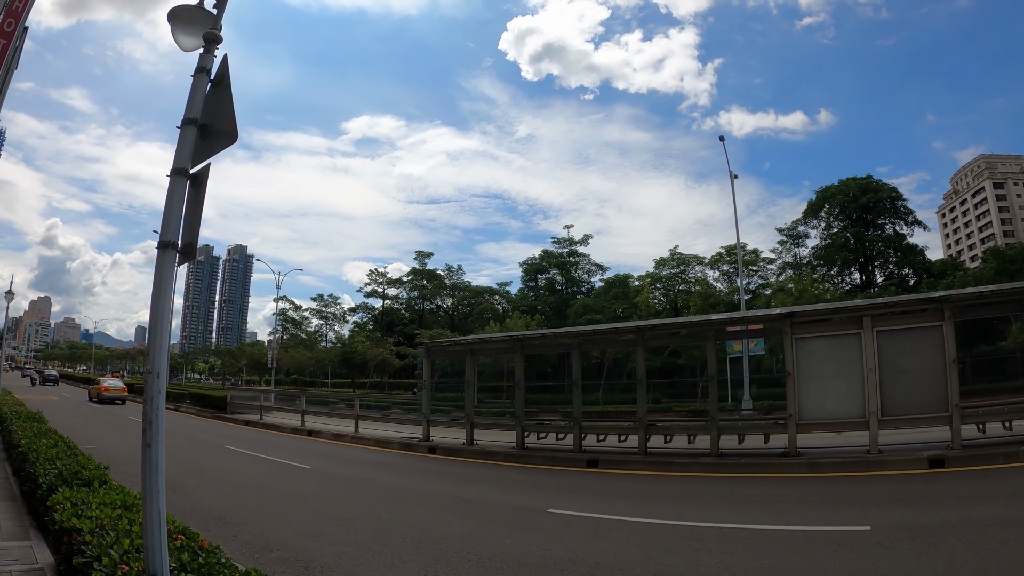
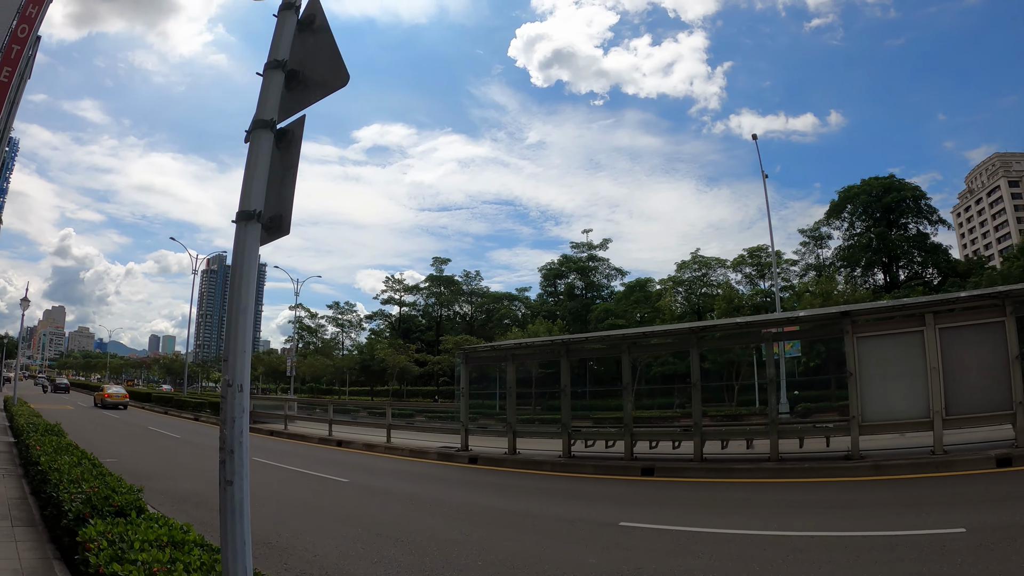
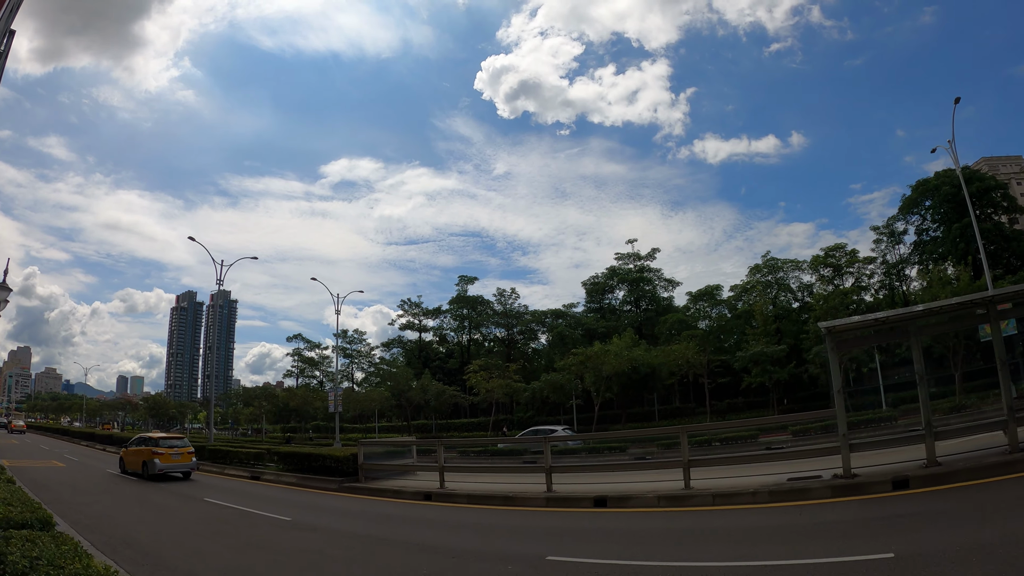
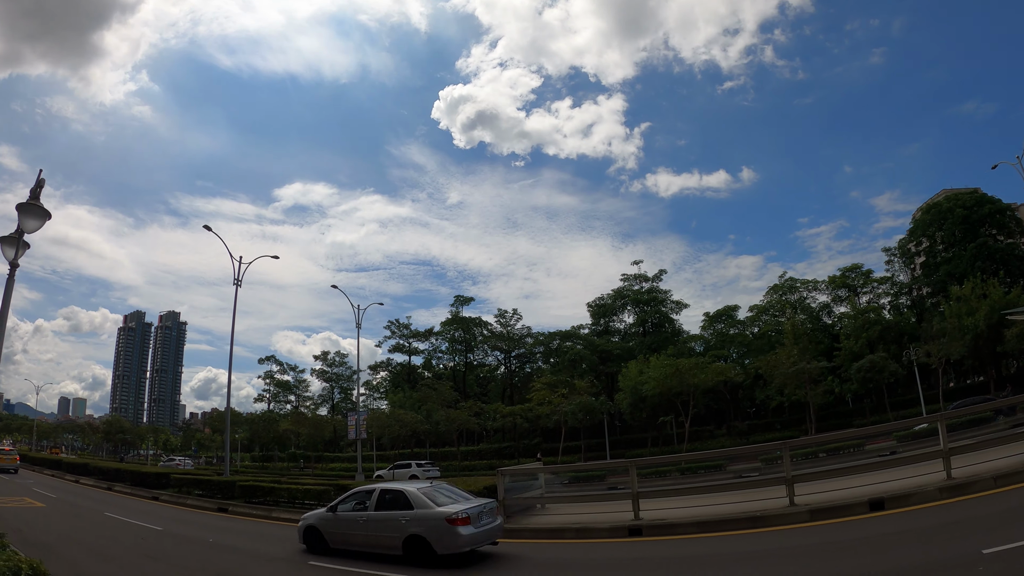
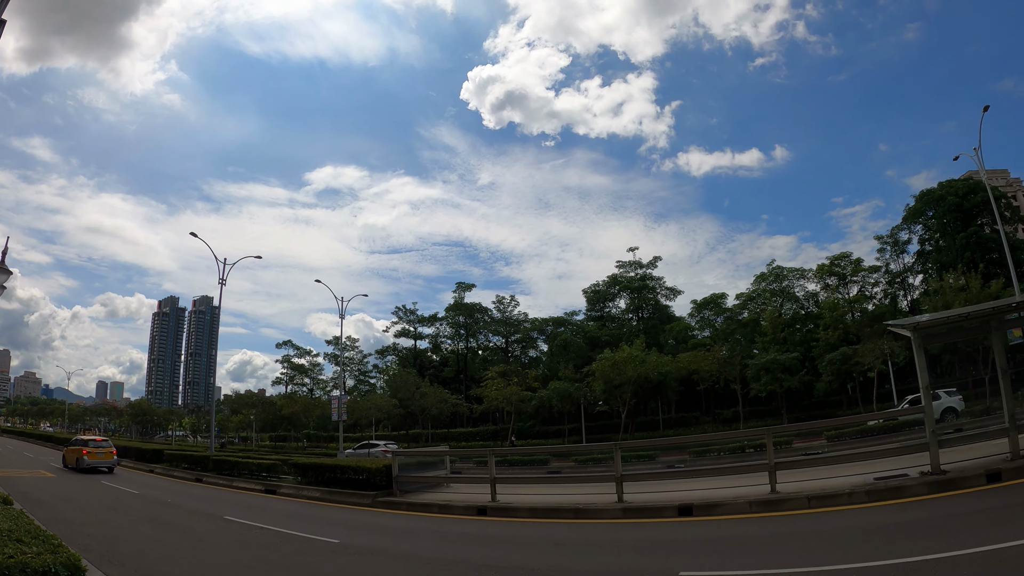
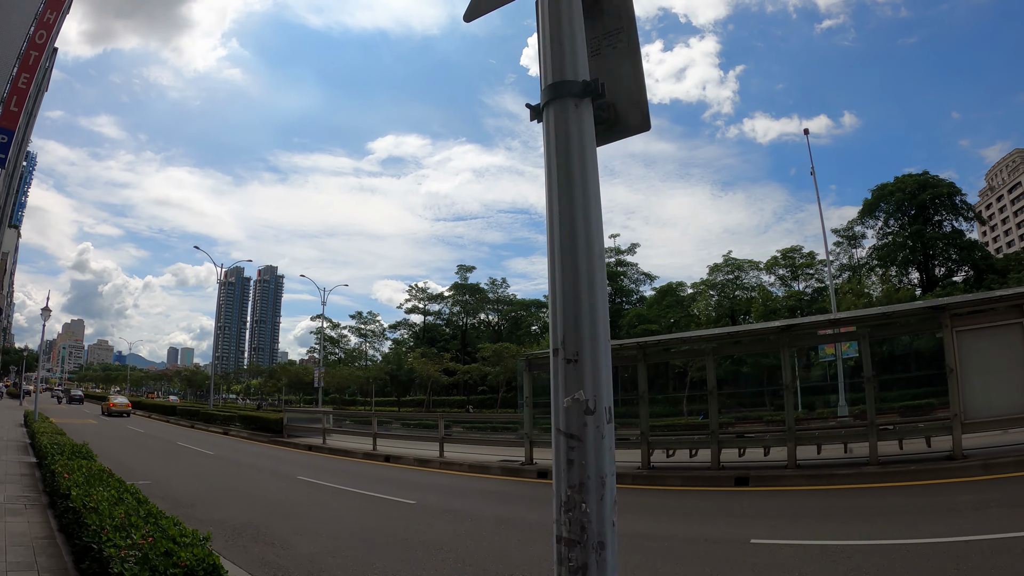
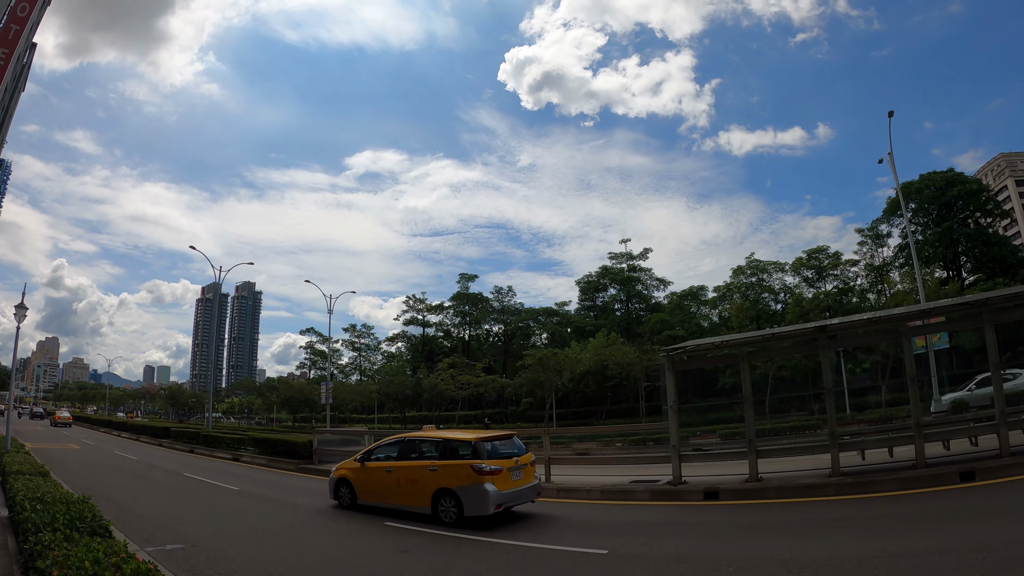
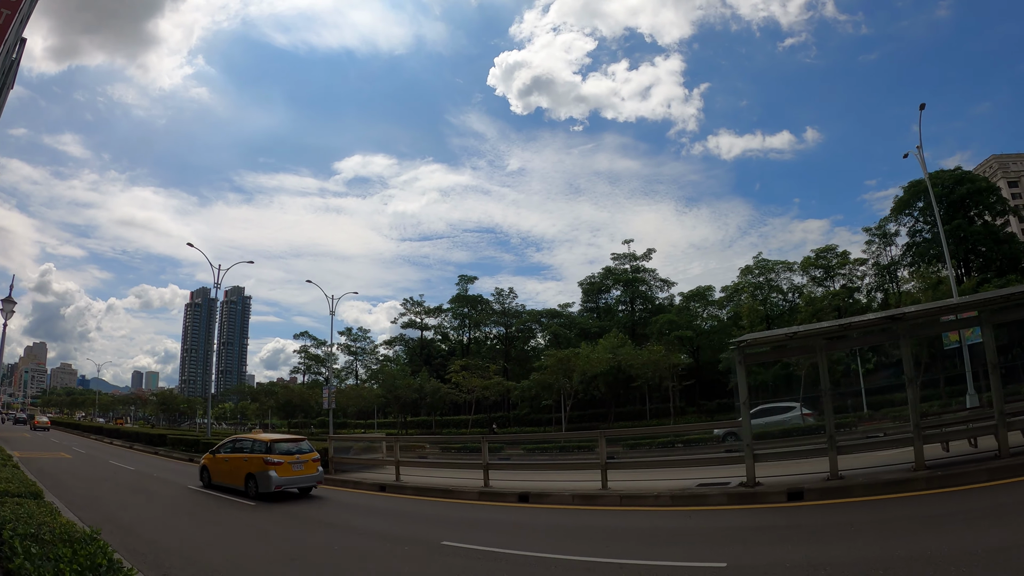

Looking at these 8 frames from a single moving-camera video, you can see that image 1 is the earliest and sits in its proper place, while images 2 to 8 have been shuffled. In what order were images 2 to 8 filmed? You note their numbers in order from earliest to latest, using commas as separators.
2, 6, 7, 8, 3, 5, 4
